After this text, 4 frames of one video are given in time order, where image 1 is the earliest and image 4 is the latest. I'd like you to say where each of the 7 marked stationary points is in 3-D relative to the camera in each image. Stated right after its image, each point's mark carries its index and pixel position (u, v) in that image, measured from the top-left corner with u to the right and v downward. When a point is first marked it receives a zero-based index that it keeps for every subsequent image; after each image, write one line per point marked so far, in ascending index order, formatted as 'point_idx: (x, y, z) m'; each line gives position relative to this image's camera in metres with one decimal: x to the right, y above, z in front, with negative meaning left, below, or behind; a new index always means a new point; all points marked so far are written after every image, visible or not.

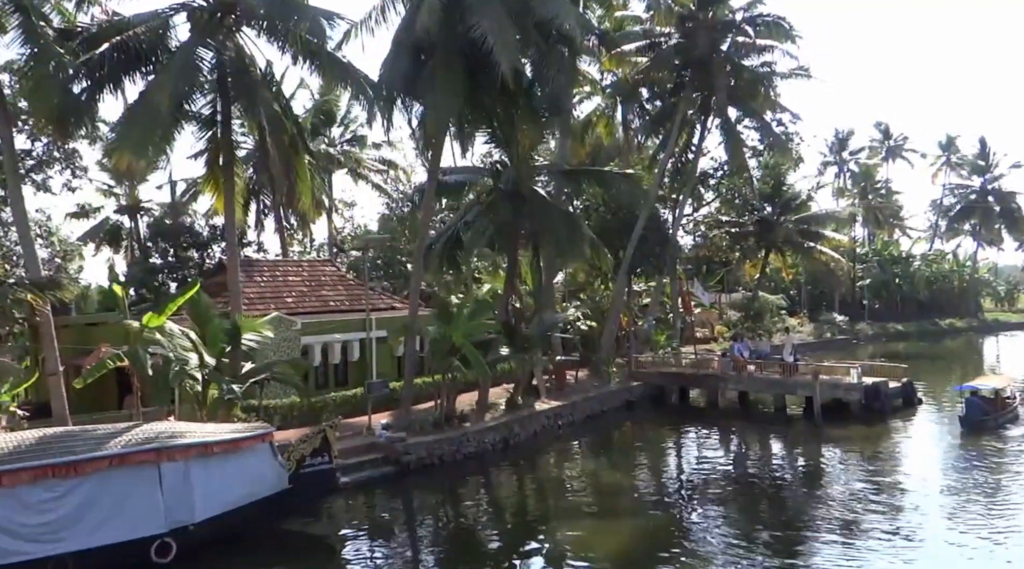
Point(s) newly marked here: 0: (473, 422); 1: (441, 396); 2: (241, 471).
0: (-1.0, -3.3, +19.3) m
1: (-1.7, -2.6, +18.6) m
2: (-4.1, -2.8, +12.0) m
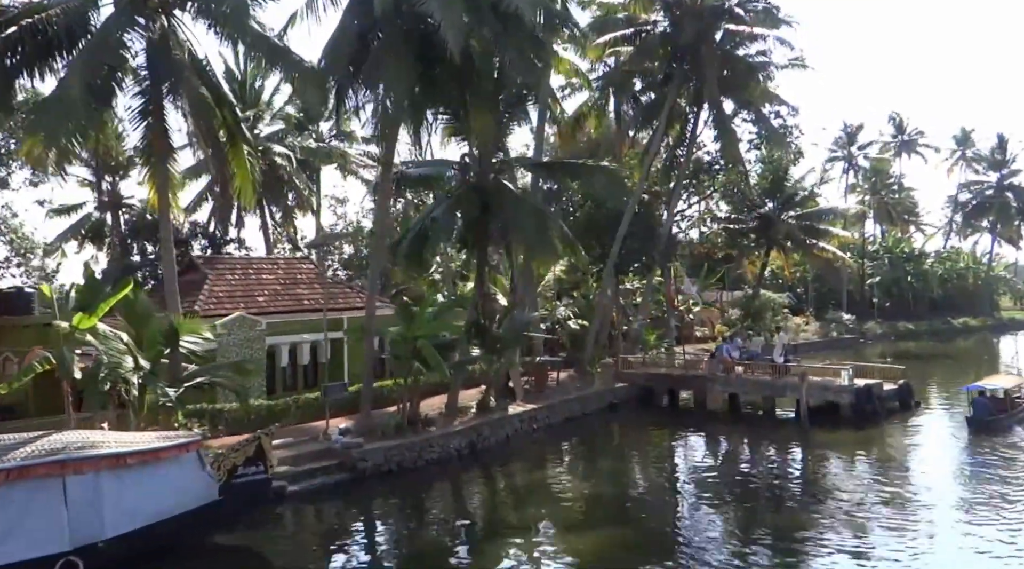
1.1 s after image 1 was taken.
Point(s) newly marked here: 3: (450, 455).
0: (-1.7, -3.3, +18.5) m
1: (-2.5, -2.6, +17.8) m
2: (-5.0, -2.8, +11.3) m
3: (-1.4, -3.9, +18.0) m
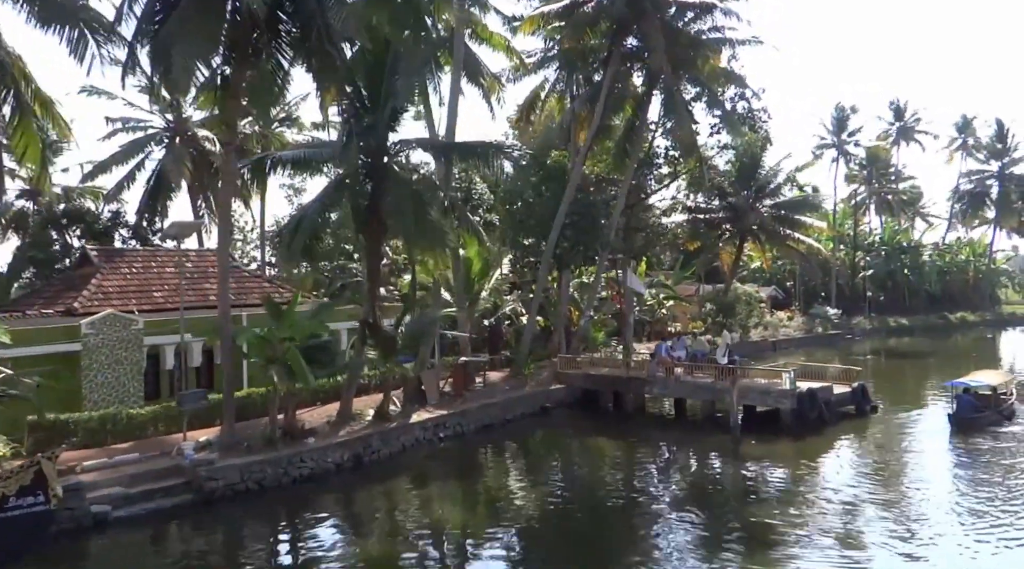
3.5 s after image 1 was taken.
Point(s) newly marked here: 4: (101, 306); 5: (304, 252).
0: (-4.0, -3.2, +16.6) m
1: (-4.8, -2.5, +16.0) m
2: (-7.4, -2.8, +9.4) m
3: (-3.7, -3.8, +16.2) m
4: (-10.2, -0.5, +19.8) m
5: (-4.3, +0.6, +16.2) m
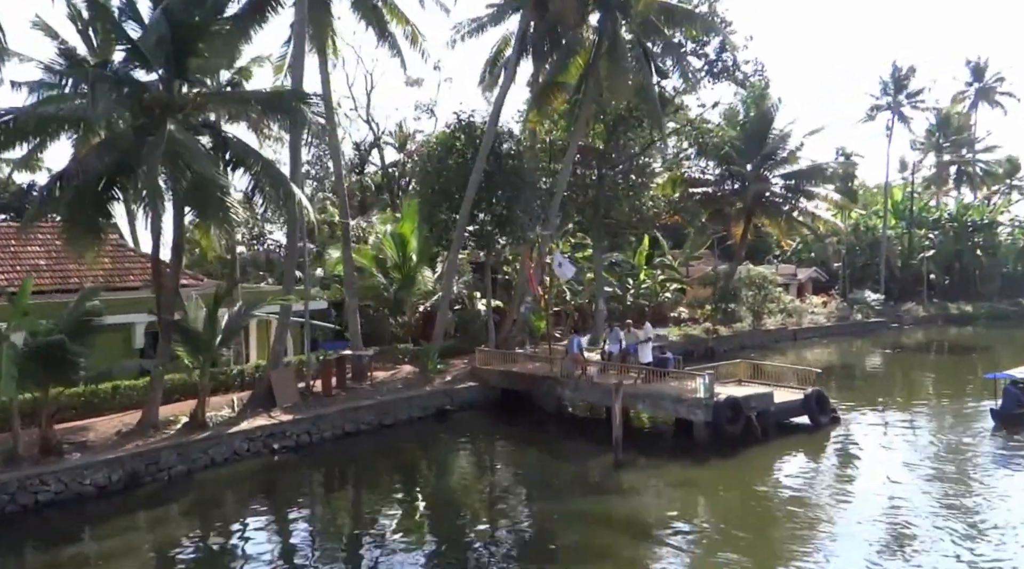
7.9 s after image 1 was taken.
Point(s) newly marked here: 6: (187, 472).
0: (-7.3, -2.9, +13.7) m
1: (-8.1, -2.2, +13.2) m
2: (-11.3, -2.7, +7.0) m
3: (-7.0, -3.5, +13.3) m
4: (-13.1, -0.1, +17.5) m
5: (-7.5, +0.9, +13.3) m
6: (-5.9, -3.5, +14.6) m
